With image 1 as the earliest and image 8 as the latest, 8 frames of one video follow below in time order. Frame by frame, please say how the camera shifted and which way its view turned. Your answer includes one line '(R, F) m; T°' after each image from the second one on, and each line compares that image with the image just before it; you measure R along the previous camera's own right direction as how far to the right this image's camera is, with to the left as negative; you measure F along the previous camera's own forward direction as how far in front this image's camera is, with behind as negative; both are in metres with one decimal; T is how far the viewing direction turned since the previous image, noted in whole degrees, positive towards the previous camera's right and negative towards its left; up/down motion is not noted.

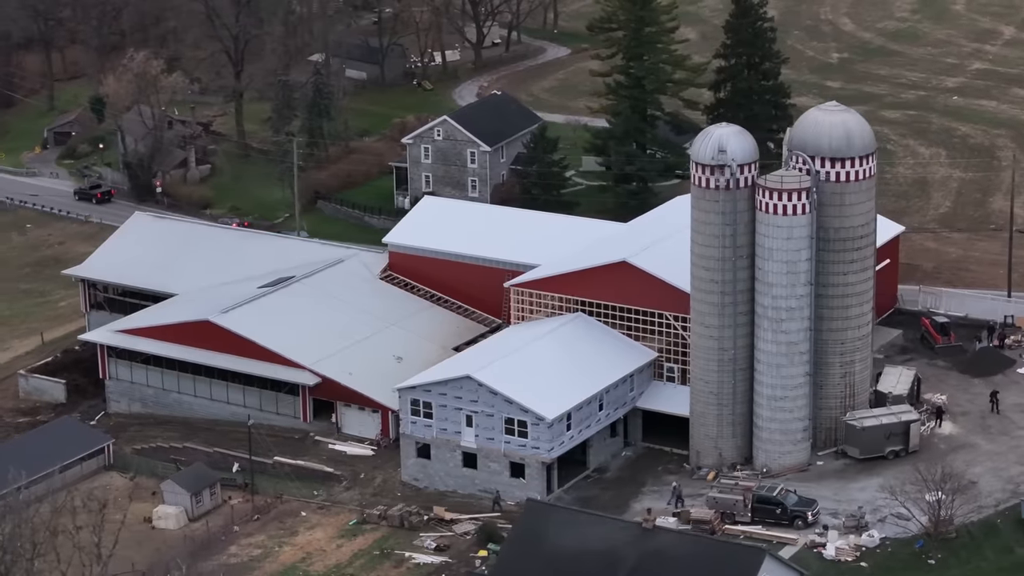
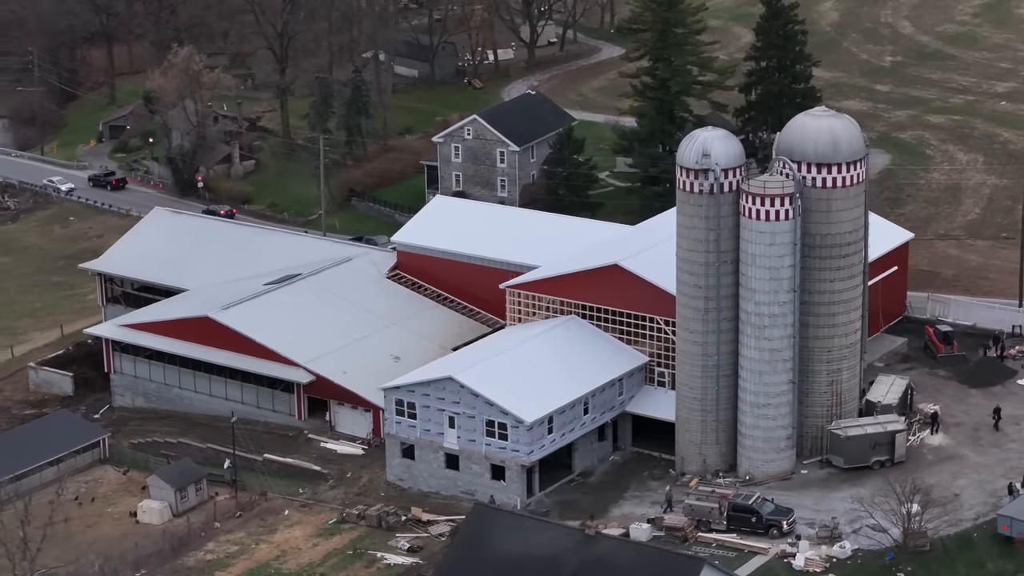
(+2.2, +0.3) m; -2°
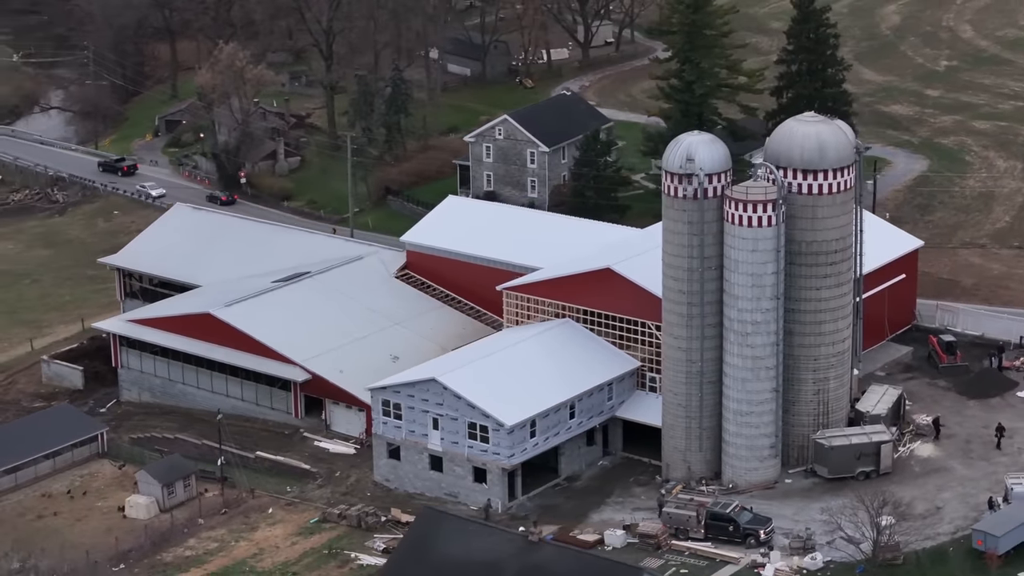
(+2.2, +0.3) m; -2°
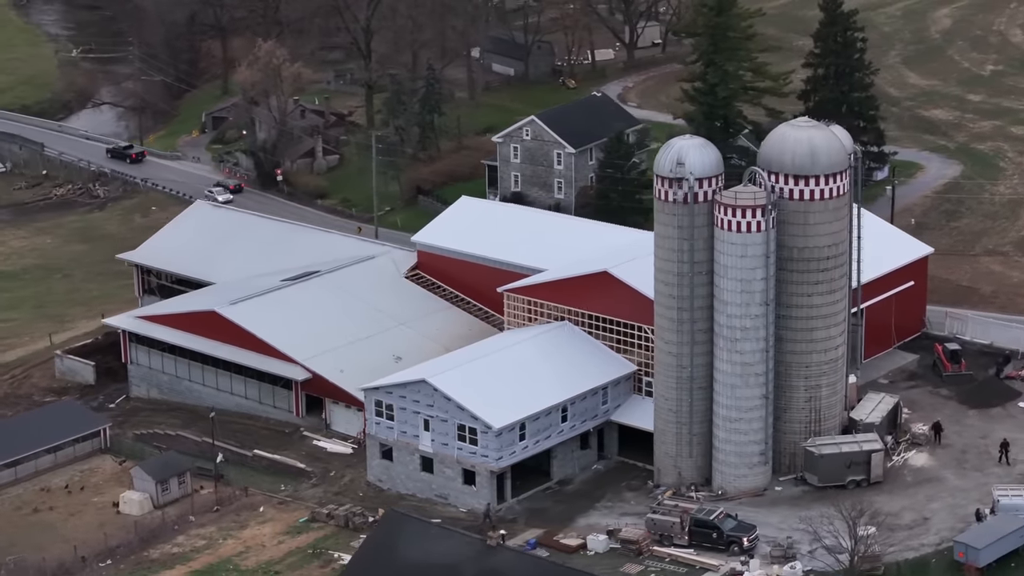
(+1.7, +0.2) m; -2°
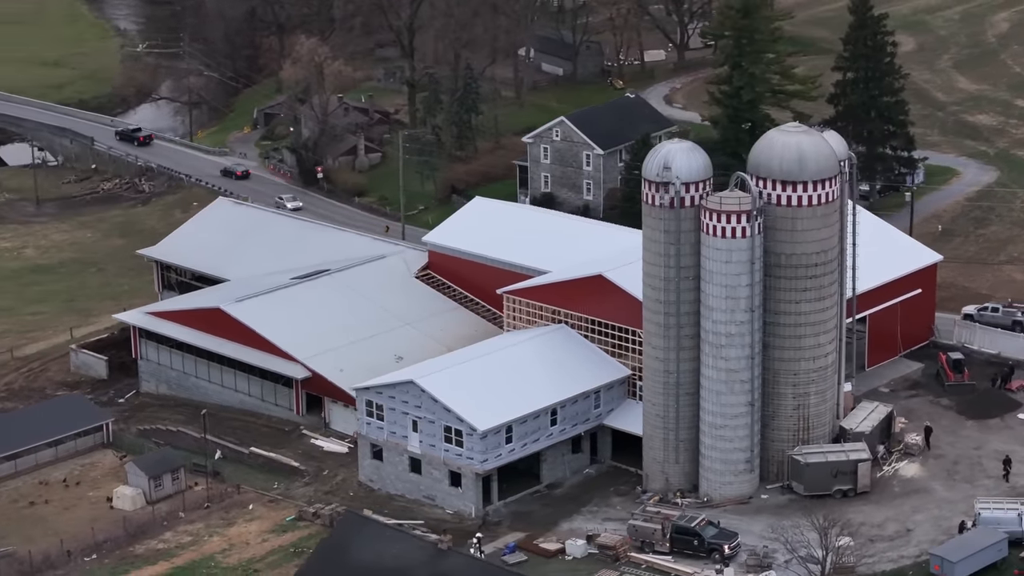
(+1.9, +0.1) m; -2°
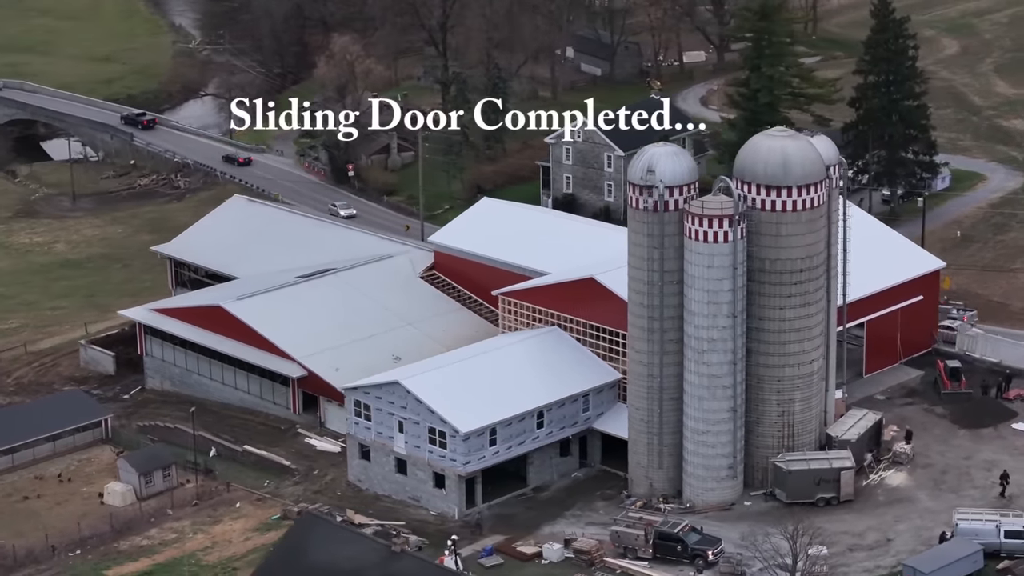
(+1.7, +0.1) m; -2°
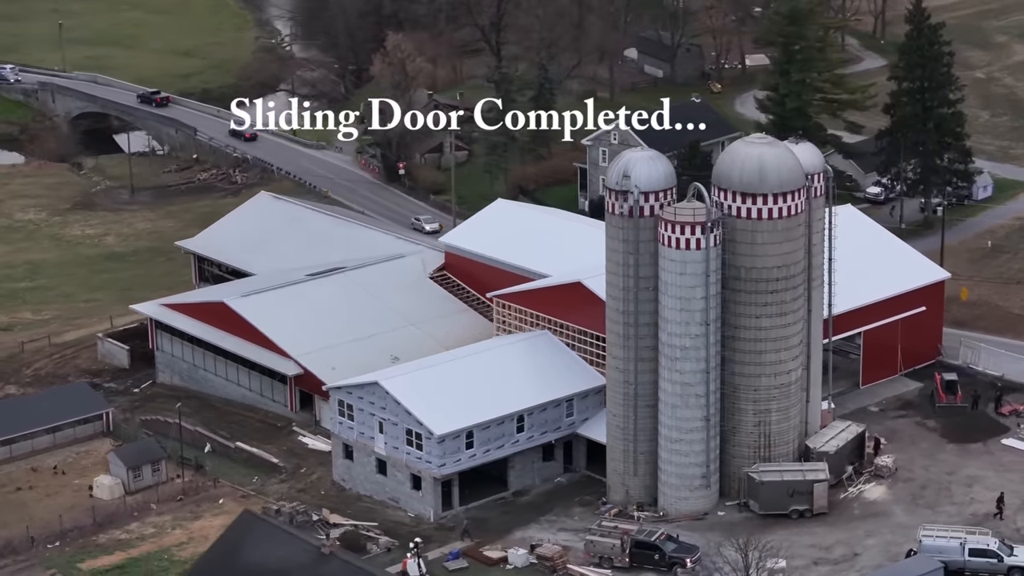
(+2.7, +0.1) m; -3°
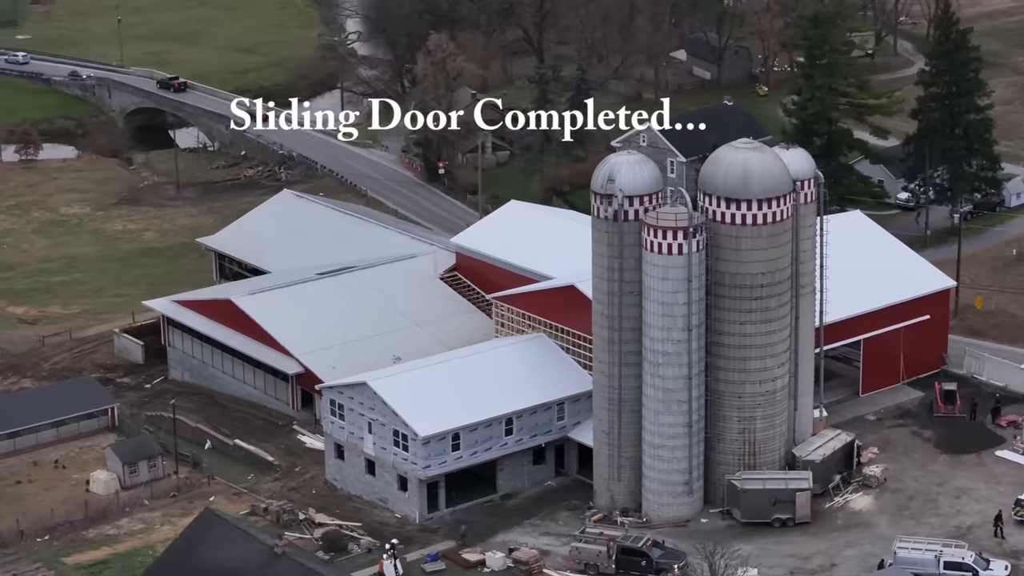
(+1.9, 0.0) m; -2°
